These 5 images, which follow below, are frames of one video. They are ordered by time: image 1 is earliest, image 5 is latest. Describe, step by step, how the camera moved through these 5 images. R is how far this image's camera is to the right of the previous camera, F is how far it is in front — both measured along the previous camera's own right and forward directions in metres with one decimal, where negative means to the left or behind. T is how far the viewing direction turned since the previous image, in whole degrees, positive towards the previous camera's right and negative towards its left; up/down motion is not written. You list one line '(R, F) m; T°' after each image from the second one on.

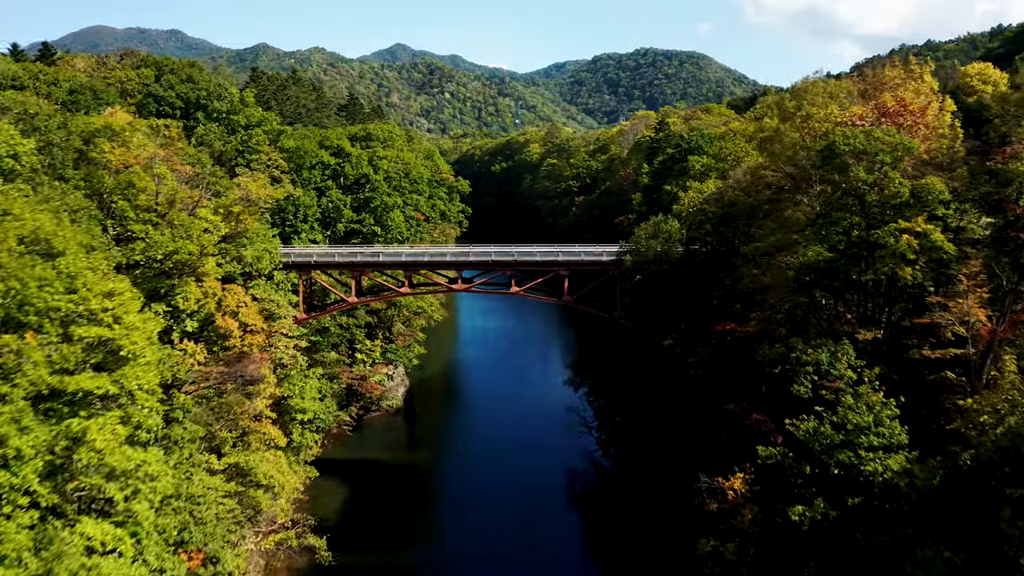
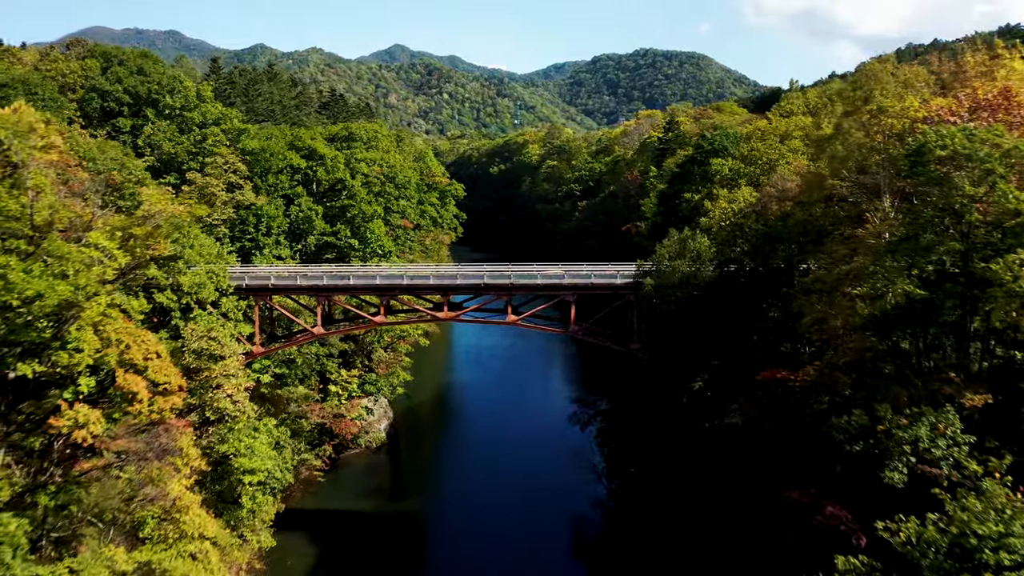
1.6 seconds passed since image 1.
(+0.1, +4.8) m; 0°
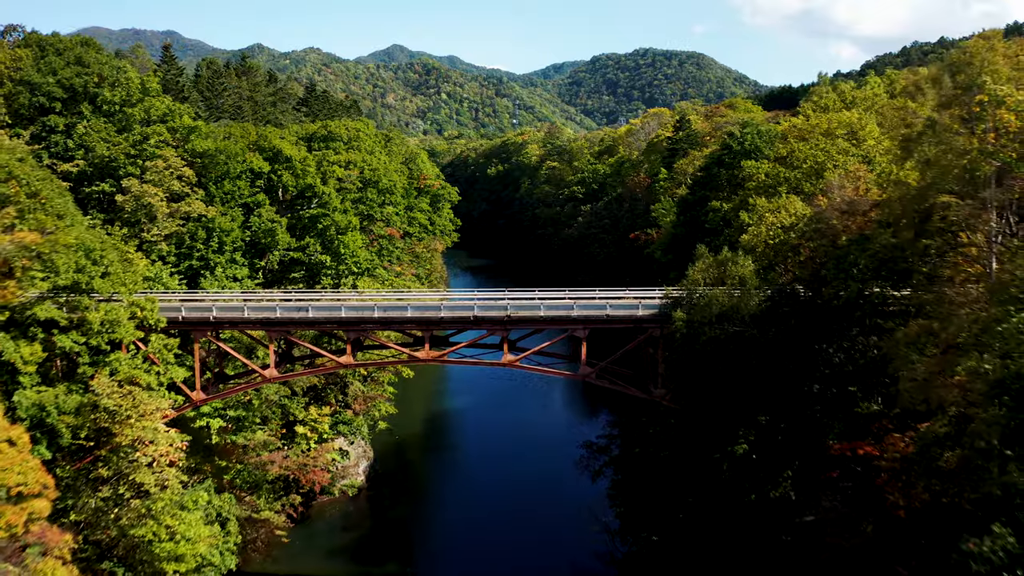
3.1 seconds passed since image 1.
(+0.1, +4.6) m; 0°
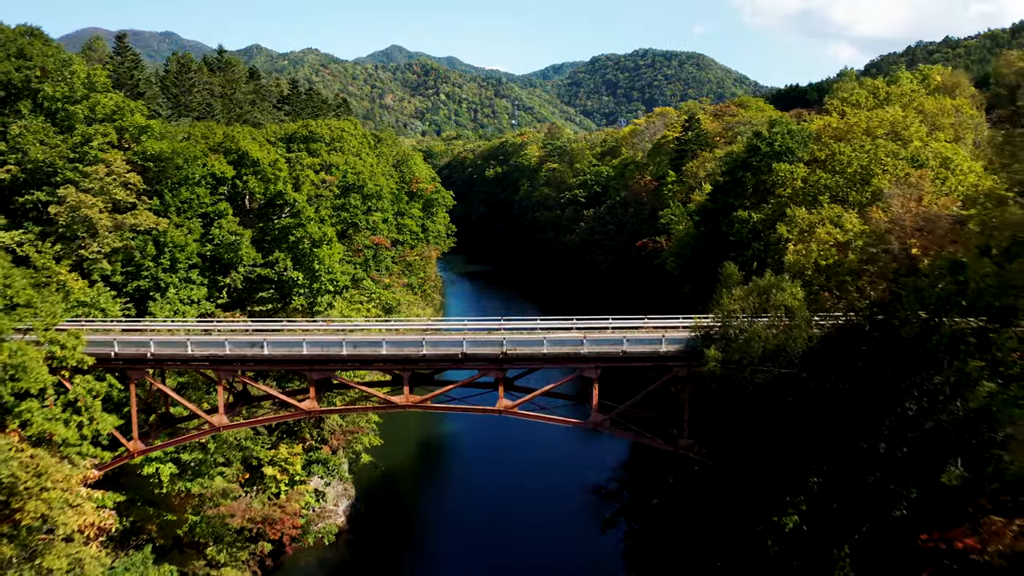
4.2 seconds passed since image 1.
(+0.1, +3.3) m; 0°
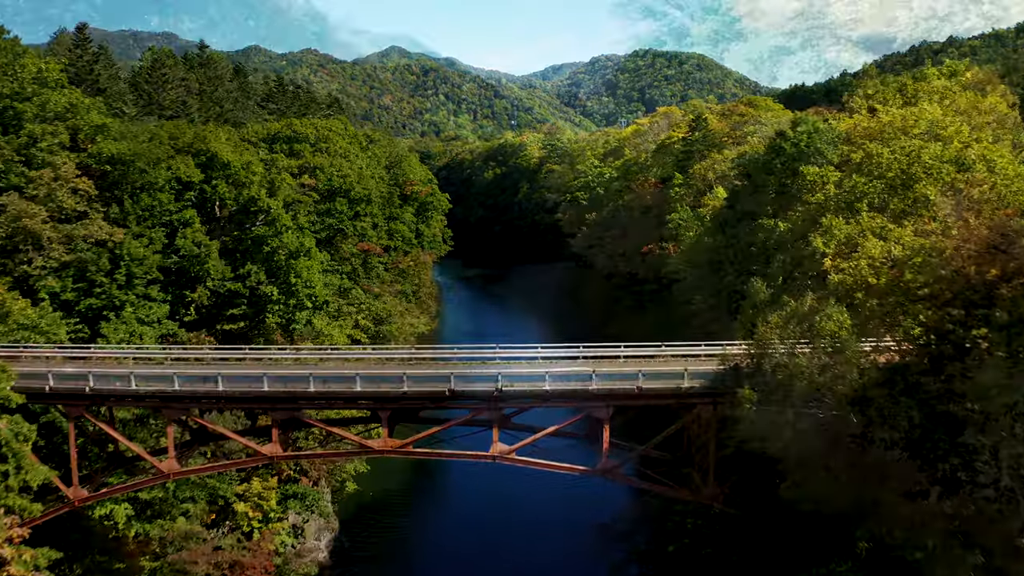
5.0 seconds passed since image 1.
(+0.1, +2.4) m; 0°
